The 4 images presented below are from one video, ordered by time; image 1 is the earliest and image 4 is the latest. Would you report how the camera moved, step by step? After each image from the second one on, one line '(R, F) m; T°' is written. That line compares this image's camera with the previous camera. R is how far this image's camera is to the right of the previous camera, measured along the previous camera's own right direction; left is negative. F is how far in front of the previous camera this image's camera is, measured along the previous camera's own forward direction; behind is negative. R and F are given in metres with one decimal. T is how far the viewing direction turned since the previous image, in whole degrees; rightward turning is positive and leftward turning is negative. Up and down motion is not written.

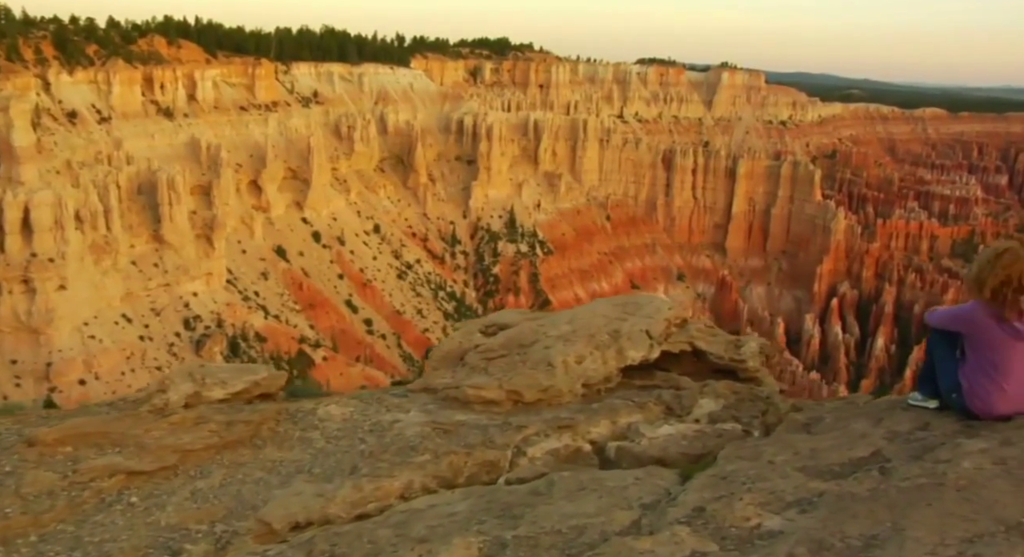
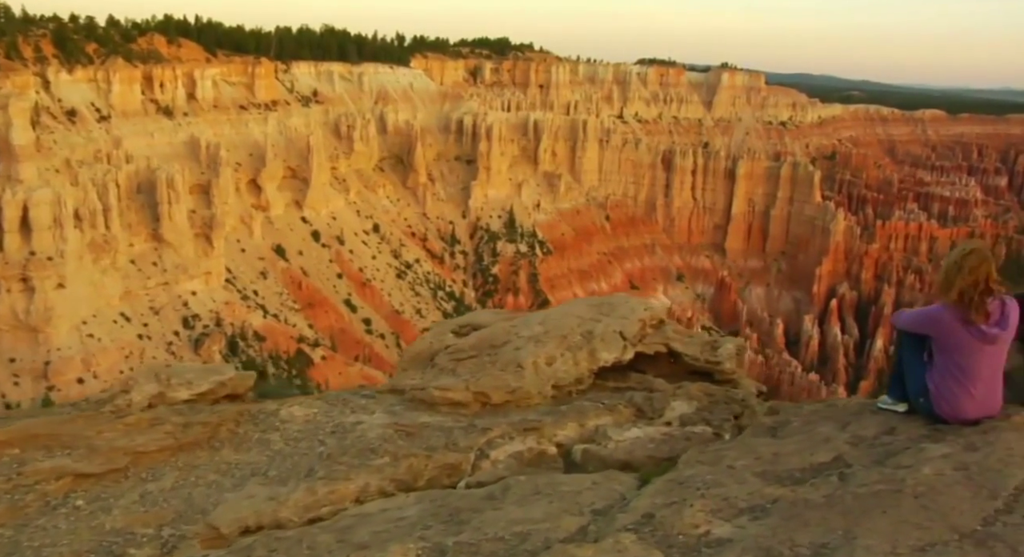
(+0.3, +0.1) m; 0°
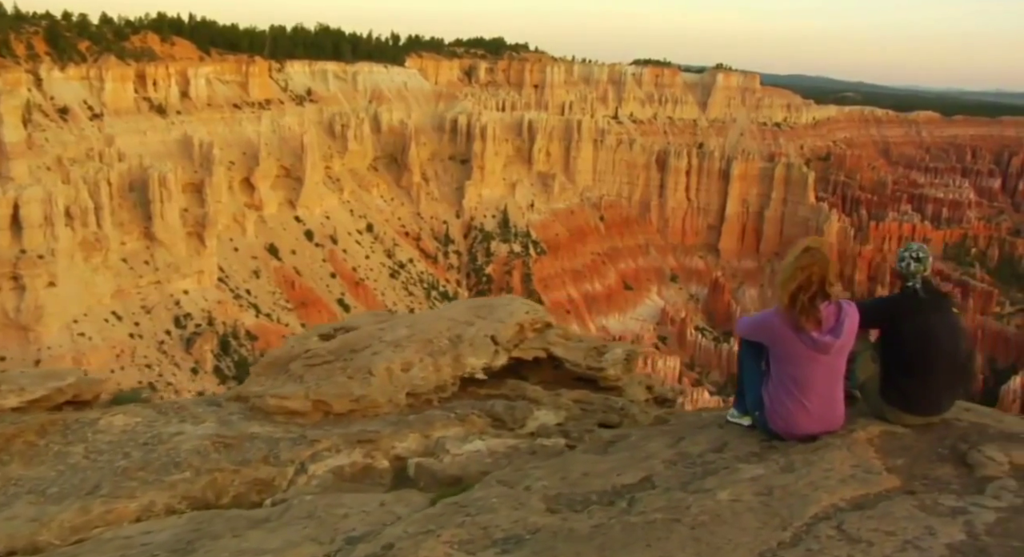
(+1.3, +0.5) m; 0°
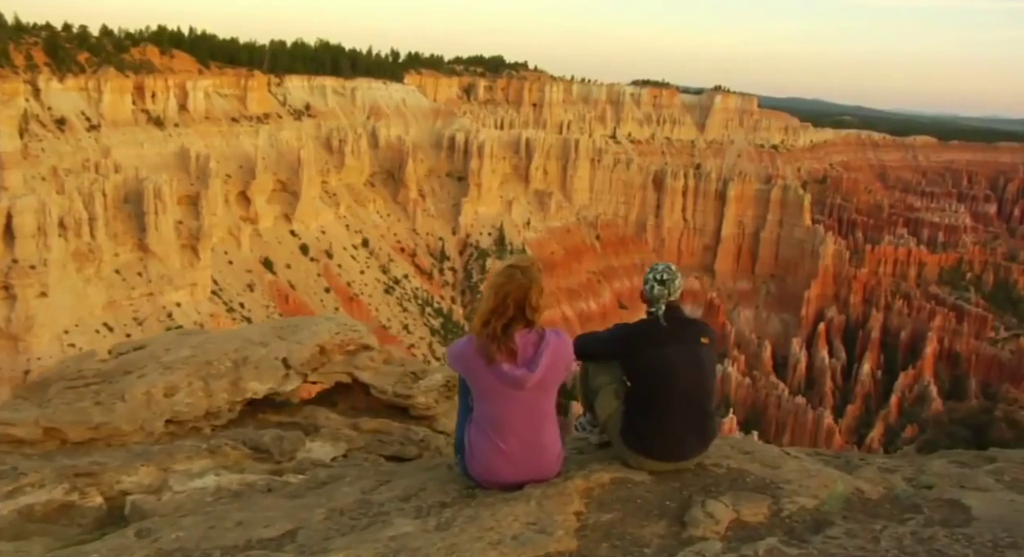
(+1.9, +0.6) m; 0°
